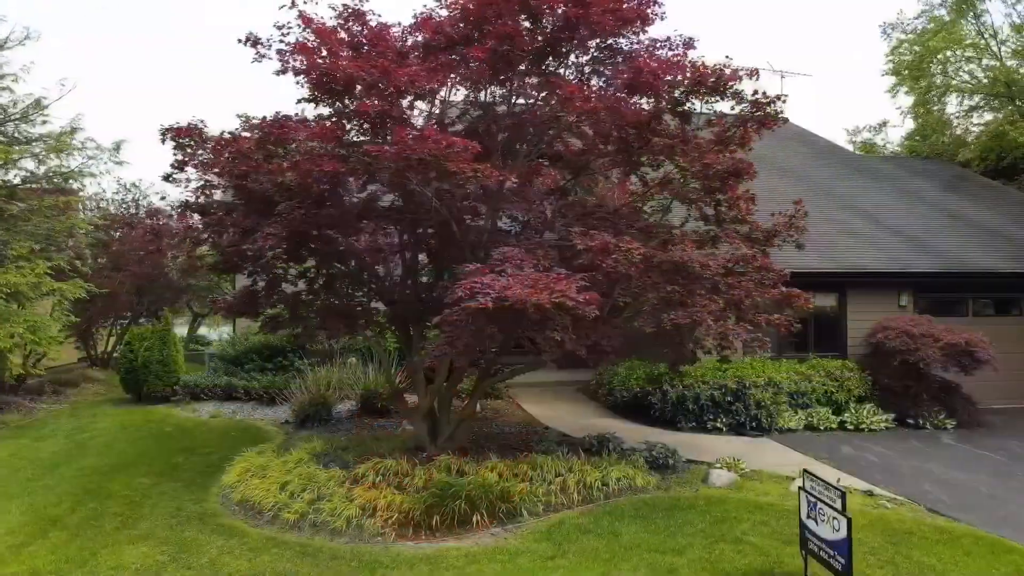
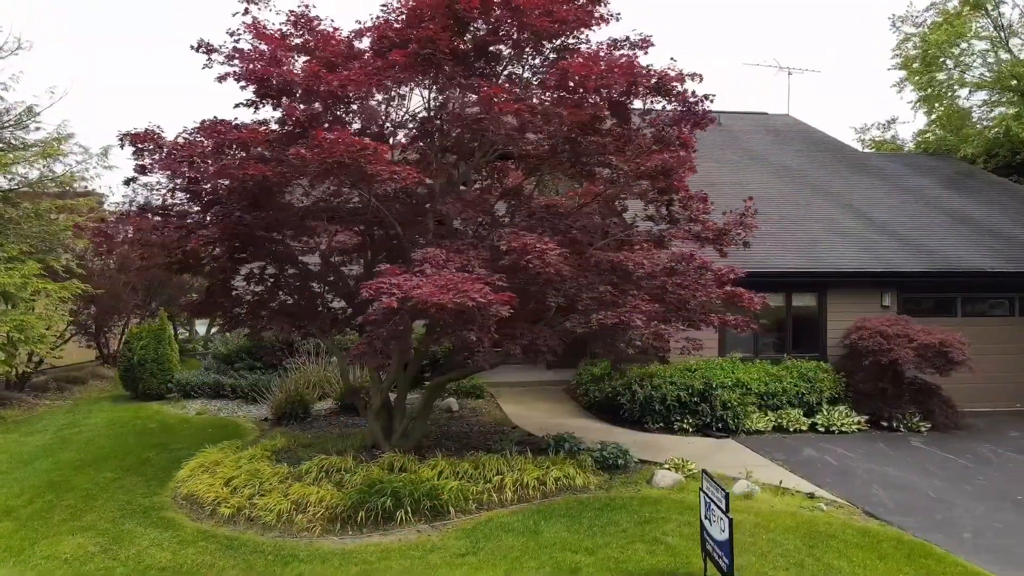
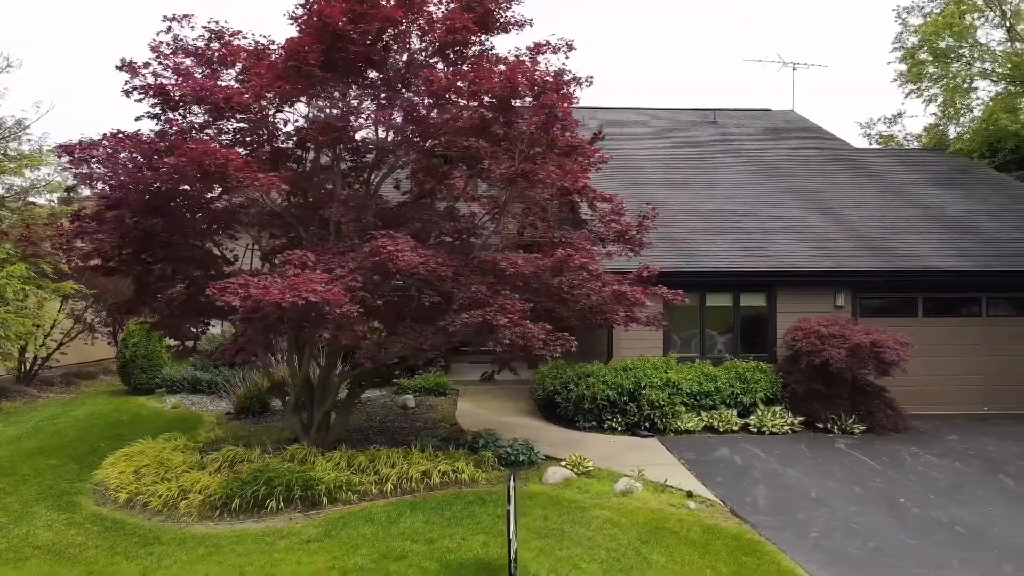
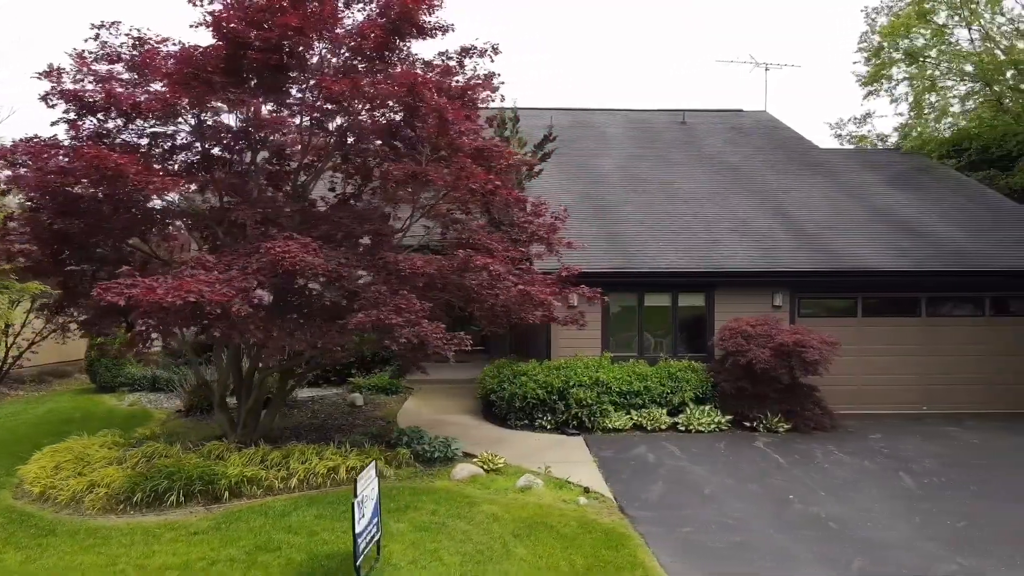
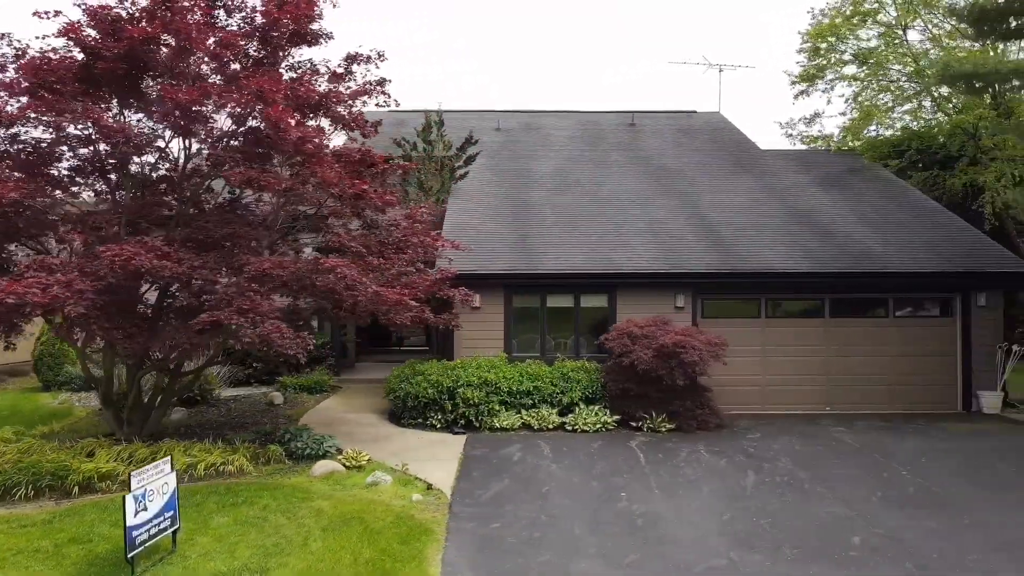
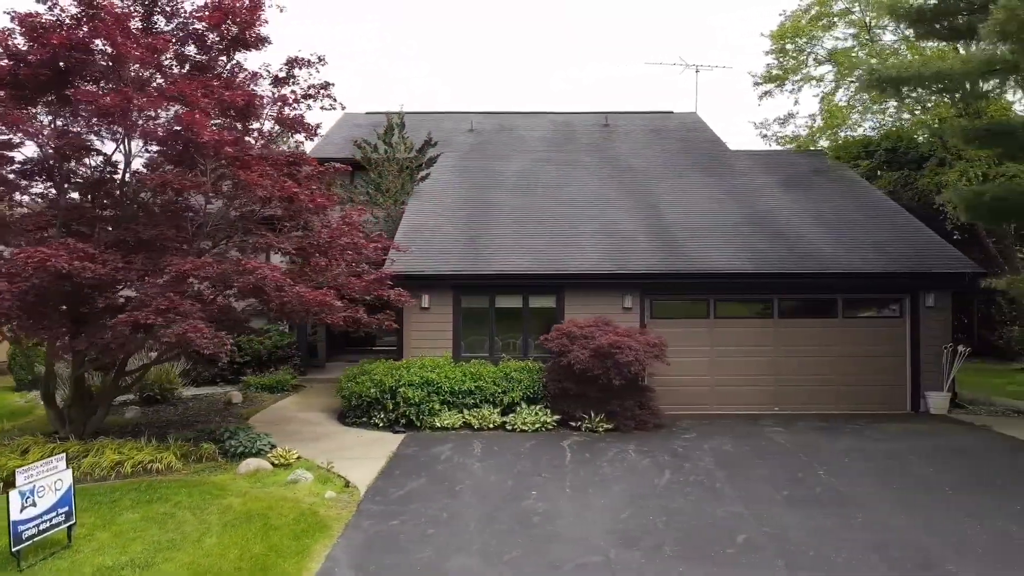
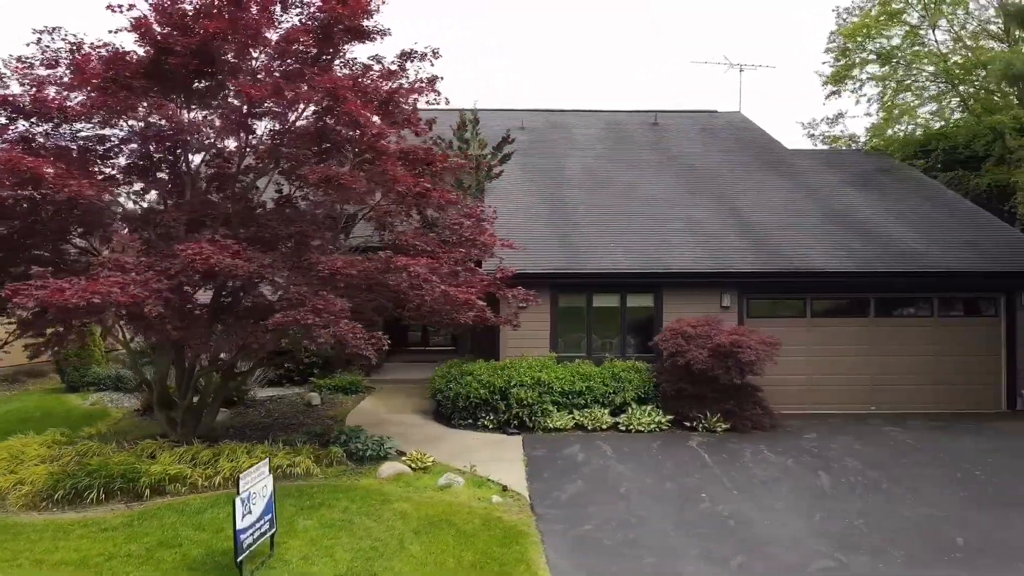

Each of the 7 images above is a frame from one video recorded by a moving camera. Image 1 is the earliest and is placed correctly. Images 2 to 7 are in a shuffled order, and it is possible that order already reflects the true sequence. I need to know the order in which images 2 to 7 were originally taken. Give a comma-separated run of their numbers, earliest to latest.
2, 3, 4, 7, 5, 6
